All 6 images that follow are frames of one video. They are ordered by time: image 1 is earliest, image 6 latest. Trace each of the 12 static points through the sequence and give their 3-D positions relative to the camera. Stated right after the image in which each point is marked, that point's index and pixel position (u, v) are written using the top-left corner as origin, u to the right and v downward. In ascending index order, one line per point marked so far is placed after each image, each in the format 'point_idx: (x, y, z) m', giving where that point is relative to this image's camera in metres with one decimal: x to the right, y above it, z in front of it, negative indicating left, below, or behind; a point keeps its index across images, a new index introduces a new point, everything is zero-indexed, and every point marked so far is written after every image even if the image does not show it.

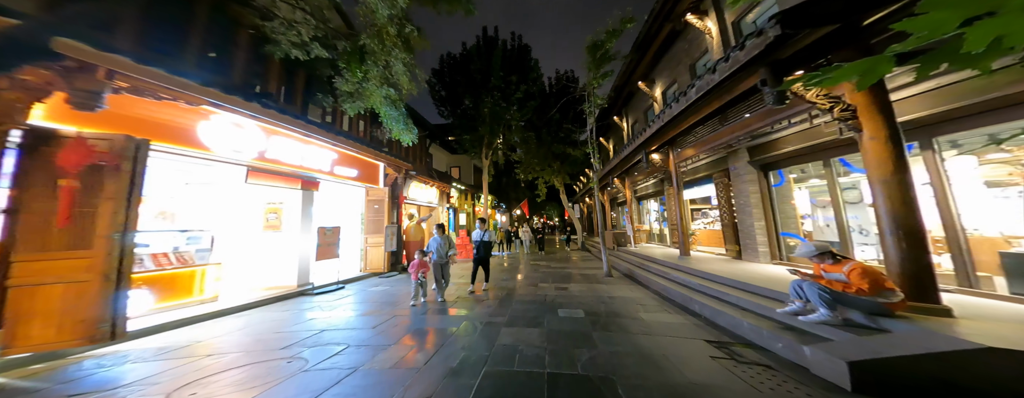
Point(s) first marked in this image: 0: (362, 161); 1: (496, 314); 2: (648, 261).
0: (-4.0, +1.0, +7.6) m
1: (-0.3, -2.1, +5.1) m
2: (+4.4, -2.0, +9.0) m
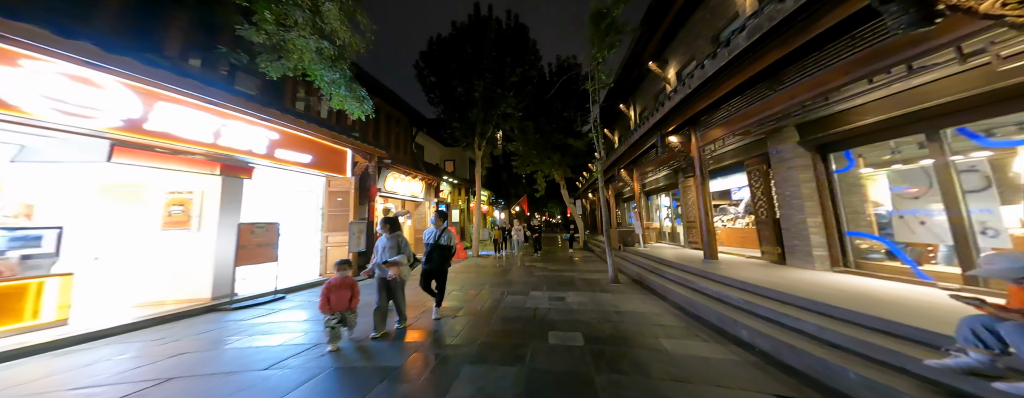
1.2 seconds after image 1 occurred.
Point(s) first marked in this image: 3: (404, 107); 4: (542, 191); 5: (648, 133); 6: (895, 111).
0: (-4.4, +1.2, +6.3) m
1: (-0.7, -2.0, +3.8) m
2: (+4.1, -1.8, +7.6) m
3: (-4.7, +3.9, +11.9) m
4: (+2.0, +0.6, +19.8) m
5: (+3.9, +1.8, +7.7) m
6: (+4.8, +1.1, +3.4) m
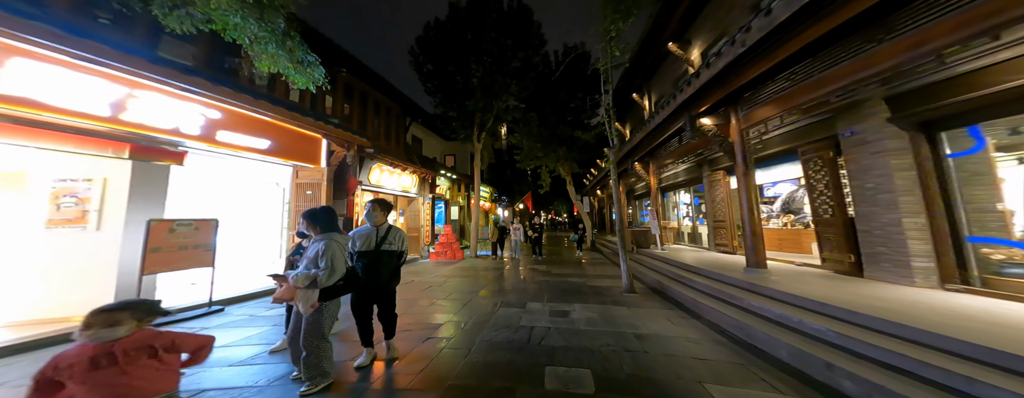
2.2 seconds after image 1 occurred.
0: (-4.5, +1.4, +5.3) m
1: (-0.8, -1.8, +2.8) m
2: (+4.1, -1.7, +6.4) m
3: (-4.6, +4.1, +11.0) m
4: (+2.3, +0.8, +18.7) m
5: (+3.8, +2.0, +6.5) m
6: (+4.7, +1.2, +2.2) m
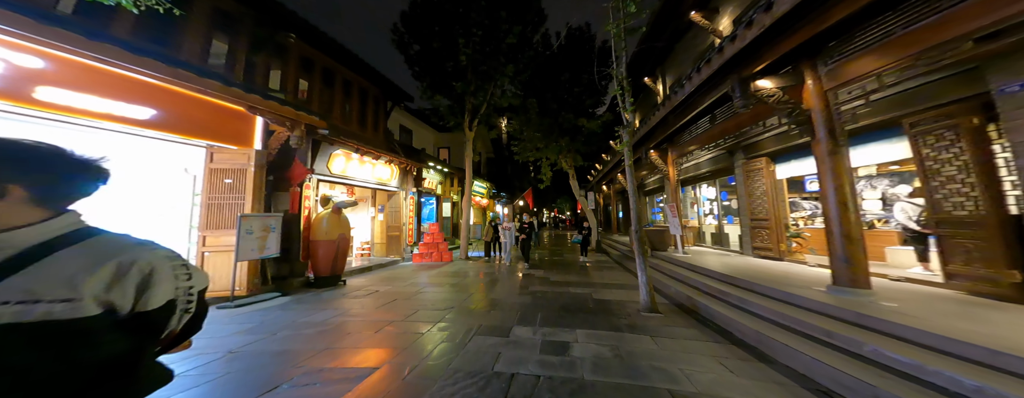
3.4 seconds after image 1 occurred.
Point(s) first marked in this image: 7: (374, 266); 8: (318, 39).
0: (-4.8, +1.5, +3.9) m
1: (-1.2, -1.7, +1.4) m
2: (+3.8, -1.5, +4.9) m
3: (-4.8, +4.3, +9.6) m
4: (+2.2, +1.1, +17.2) m
5: (+3.5, +2.1, +4.9) m
6: (+4.3, +1.4, +0.7) m
7: (-4.6, -2.3, +9.2) m
8: (-5.1, +4.3, +7.2) m
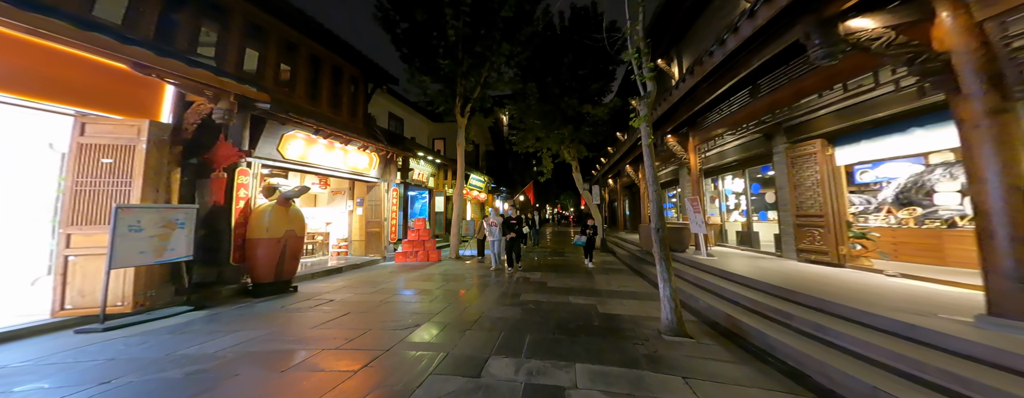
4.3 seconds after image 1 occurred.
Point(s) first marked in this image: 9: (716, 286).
0: (-5.0, +1.7, +2.8) m
1: (-1.5, -1.6, +0.2) m
2: (+3.5, -1.4, +3.7) m
3: (-5.0, +4.5, +8.4) m
4: (+2.2, +1.4, +16.0) m
5: (+3.3, +2.3, +3.7) m
6: (+4.0, +1.5, -0.6) m
7: (-4.8, -2.0, +8.1) m
8: (-5.4, +4.5, +6.1) m
9: (+3.6, -1.5, +4.8) m
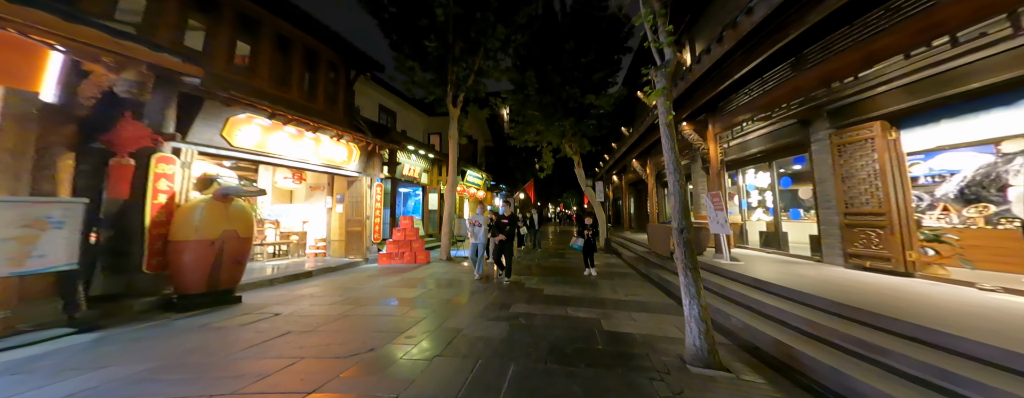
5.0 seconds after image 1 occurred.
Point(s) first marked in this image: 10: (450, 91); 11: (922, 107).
0: (-5.3, +1.8, +2.0) m
1: (-1.8, -1.5, -0.6) m
2: (+3.3, -1.3, +2.8) m
3: (-5.2, +4.7, +7.6) m
4: (+2.1, +1.5, +15.1) m
5: (+3.1, +2.4, +2.7) m
6: (+3.7, +1.5, -1.5) m
7: (-5.0, -1.9, +7.3) m
8: (-5.6, +4.6, +5.3) m
9: (+3.4, -1.4, +3.8) m
10: (-2.3, +4.2, +10.4) m
11: (+5.7, +1.3, +3.8) m
